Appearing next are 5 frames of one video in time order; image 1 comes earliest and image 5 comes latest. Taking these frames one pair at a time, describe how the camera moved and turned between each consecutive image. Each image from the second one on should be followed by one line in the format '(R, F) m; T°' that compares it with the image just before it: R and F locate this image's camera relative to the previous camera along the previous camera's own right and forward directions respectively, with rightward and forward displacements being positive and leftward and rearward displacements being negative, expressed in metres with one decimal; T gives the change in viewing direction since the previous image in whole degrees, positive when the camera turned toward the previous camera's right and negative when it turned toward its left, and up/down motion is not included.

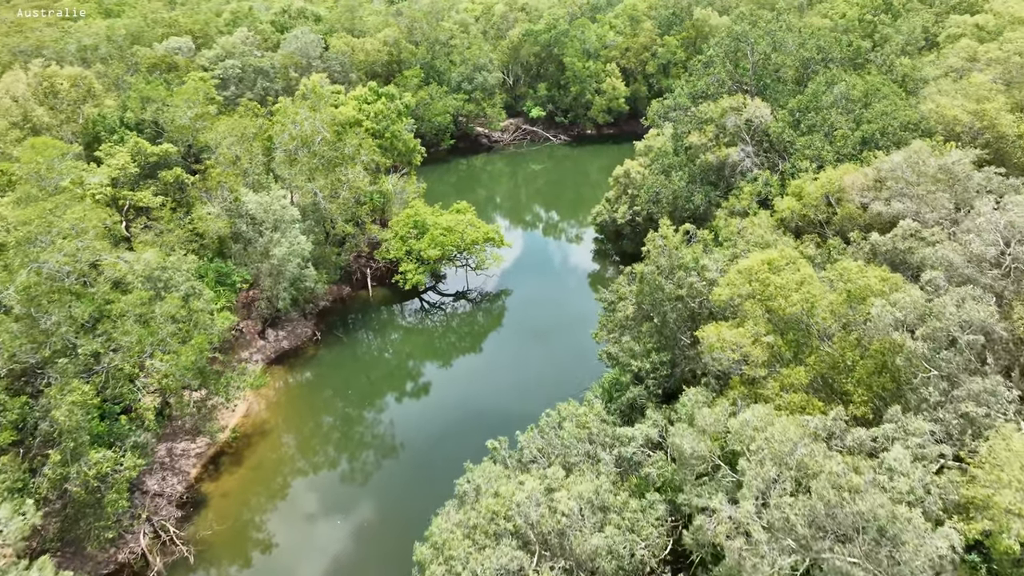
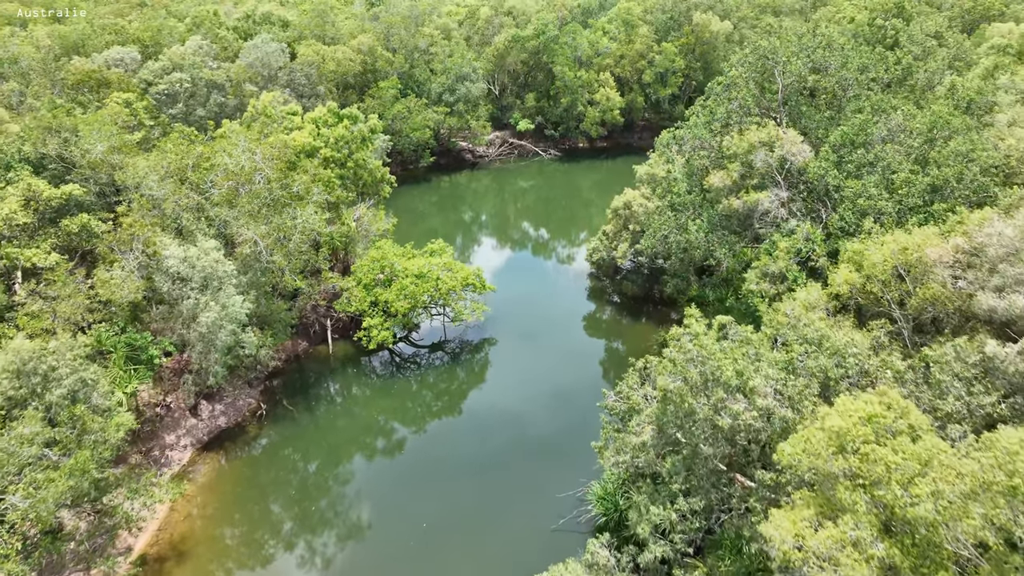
(+0.3, +4.5) m; +1°
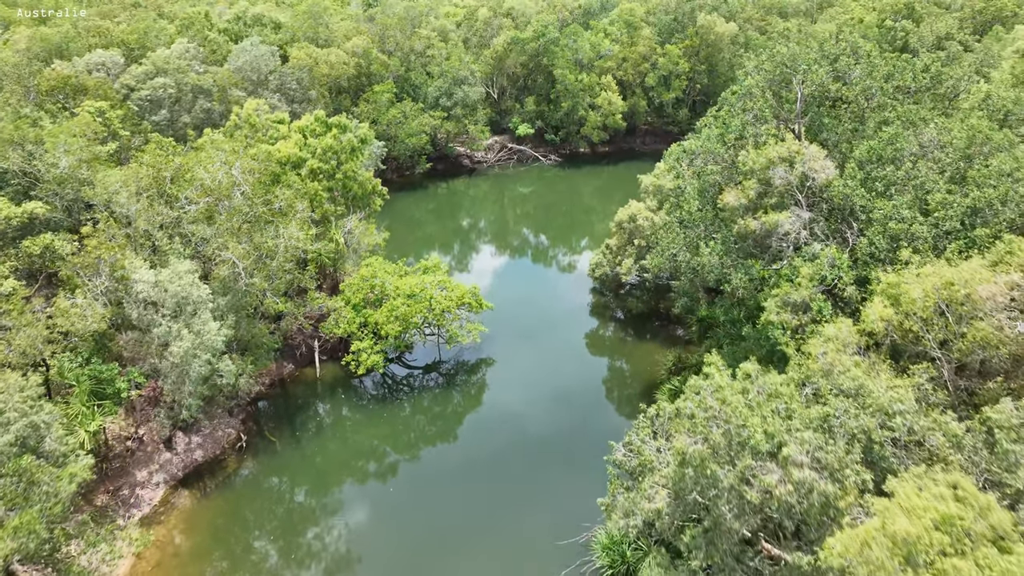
(+0.1, +1.6) m; 0°
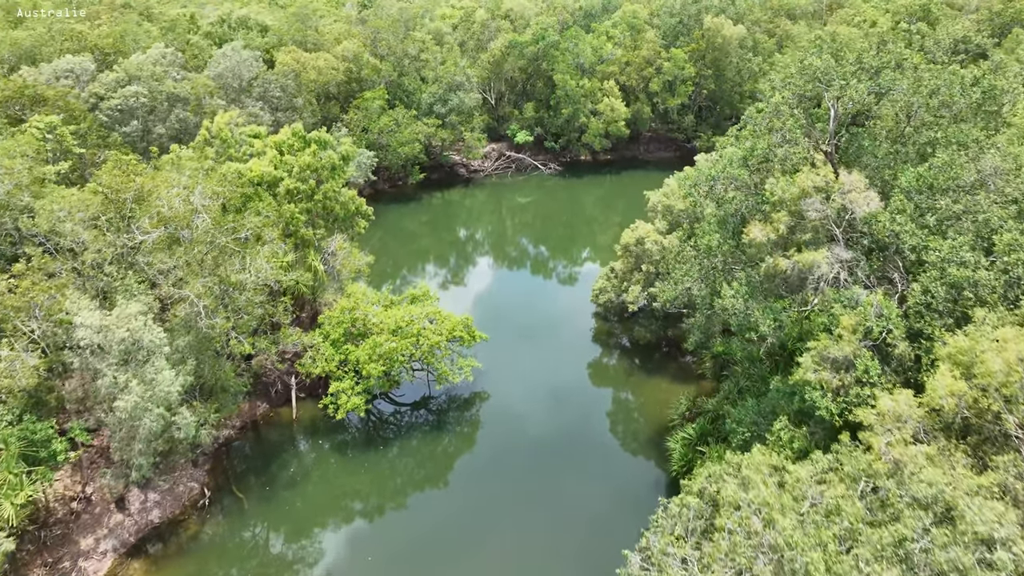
(+0.1, +2.3) m; 0°
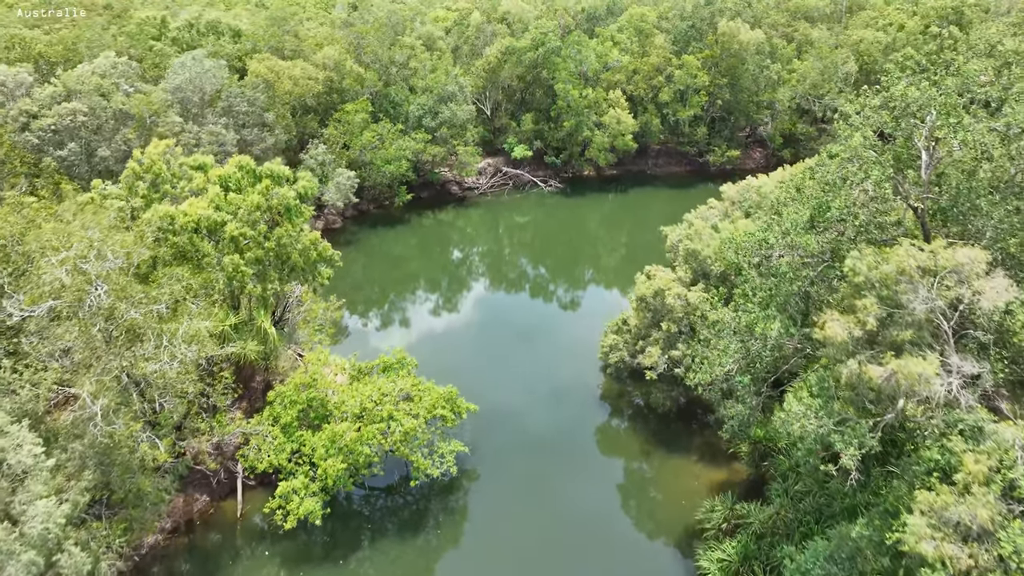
(+0.2, +4.3) m; 0°
